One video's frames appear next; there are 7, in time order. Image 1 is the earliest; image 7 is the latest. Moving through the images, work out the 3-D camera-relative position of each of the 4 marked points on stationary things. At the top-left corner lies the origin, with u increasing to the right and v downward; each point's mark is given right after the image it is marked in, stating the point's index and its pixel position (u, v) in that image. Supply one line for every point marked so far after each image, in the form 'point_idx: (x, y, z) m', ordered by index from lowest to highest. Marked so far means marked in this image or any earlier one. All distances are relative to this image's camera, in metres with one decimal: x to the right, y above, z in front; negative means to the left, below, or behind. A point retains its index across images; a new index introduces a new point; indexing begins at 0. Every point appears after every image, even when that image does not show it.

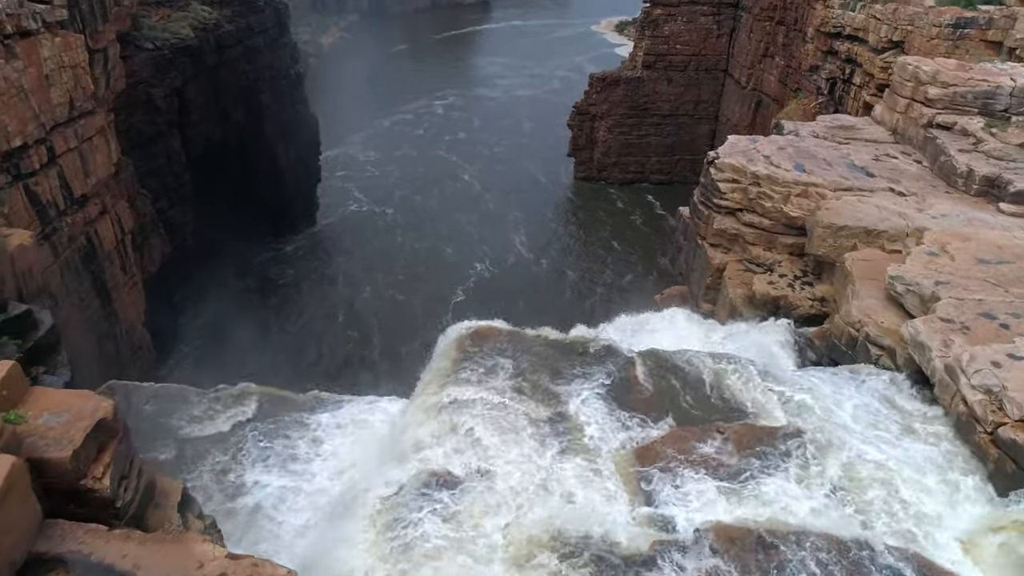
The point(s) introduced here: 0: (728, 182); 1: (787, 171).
0: (+4.0, +1.9, +14.6) m
1: (+5.0, +2.1, +14.3) m
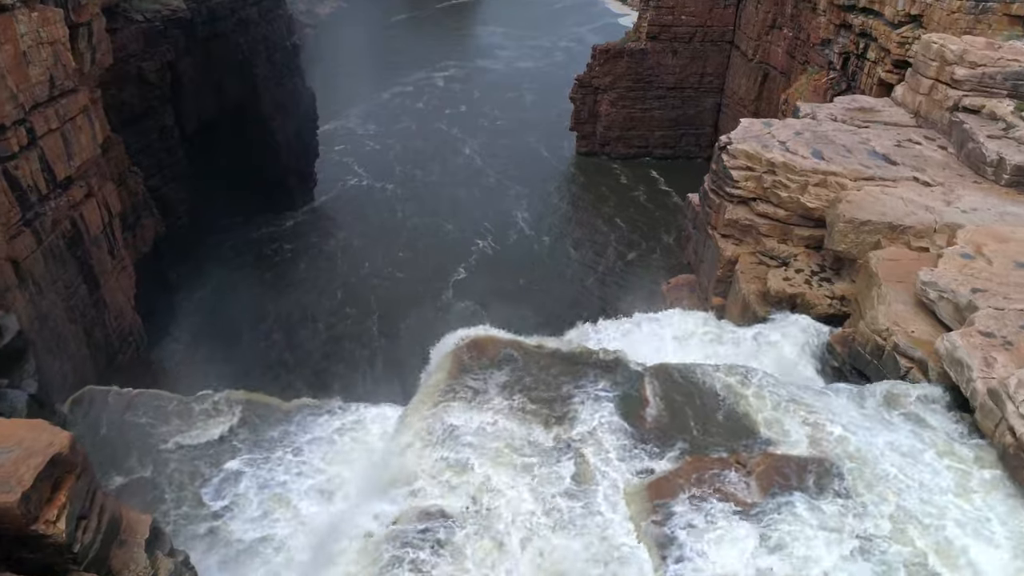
0: (+4.0, +2.0, +13.7) m
1: (+5.0, +2.2, +13.5) m
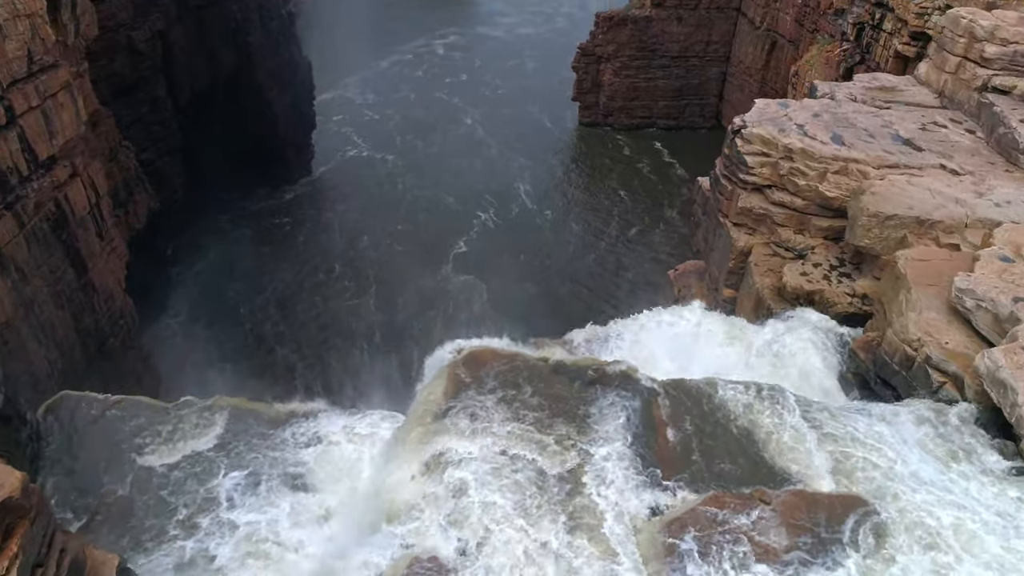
0: (+4.0, +2.1, +12.9) m
1: (+5.0, +2.3, +12.7) m
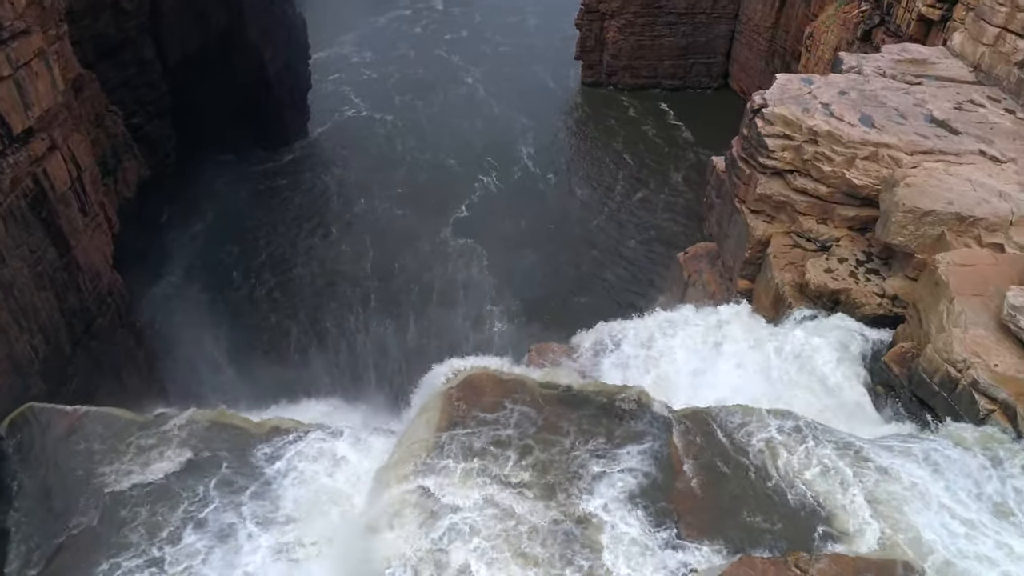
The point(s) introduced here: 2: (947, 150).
0: (+4.0, +2.2, +11.9) m
1: (+5.0, +2.4, +11.7) m
2: (+6.1, +1.9, +11.2) m
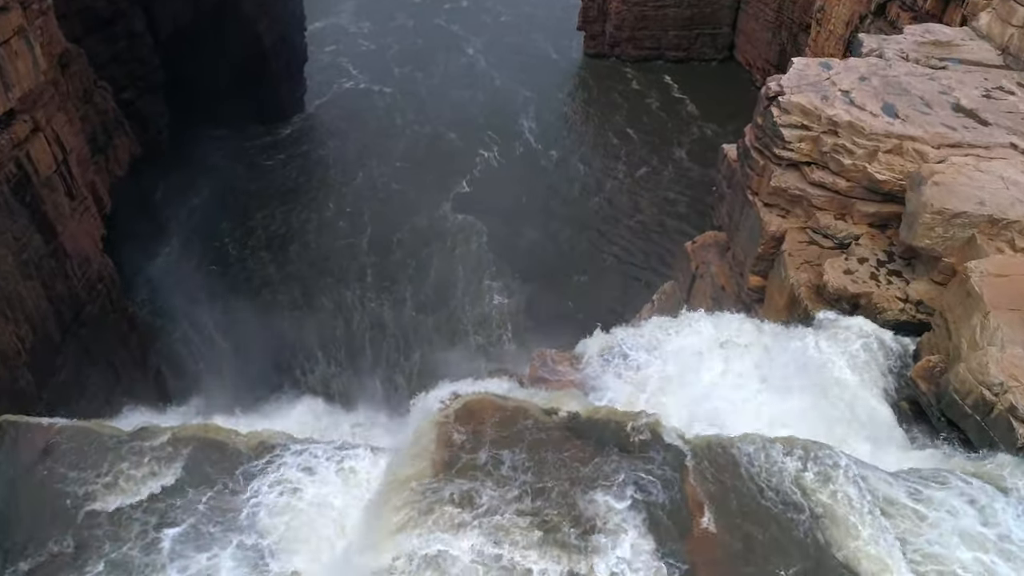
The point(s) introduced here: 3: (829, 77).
0: (+4.0, +2.2, +11.2) m
1: (+5.0, +2.4, +11.0) m
2: (+6.1, +1.9, +10.5) m
3: (+4.7, +3.1, +11.8) m
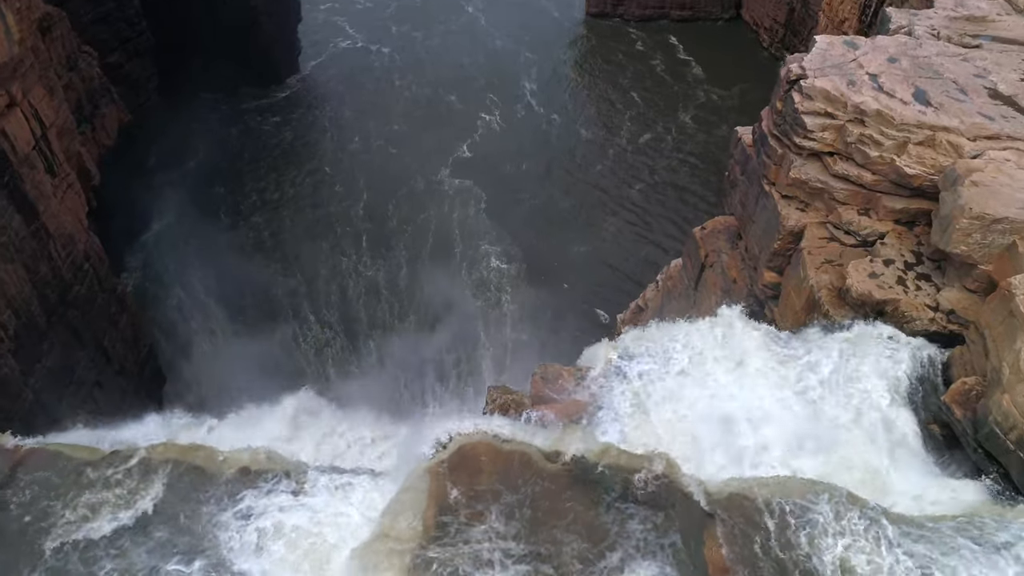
0: (+4.0, +2.2, +10.4) m
1: (+5.0, +2.3, +10.1) m
2: (+6.1, +1.9, +9.6) m
3: (+4.7, +3.1, +10.9) m
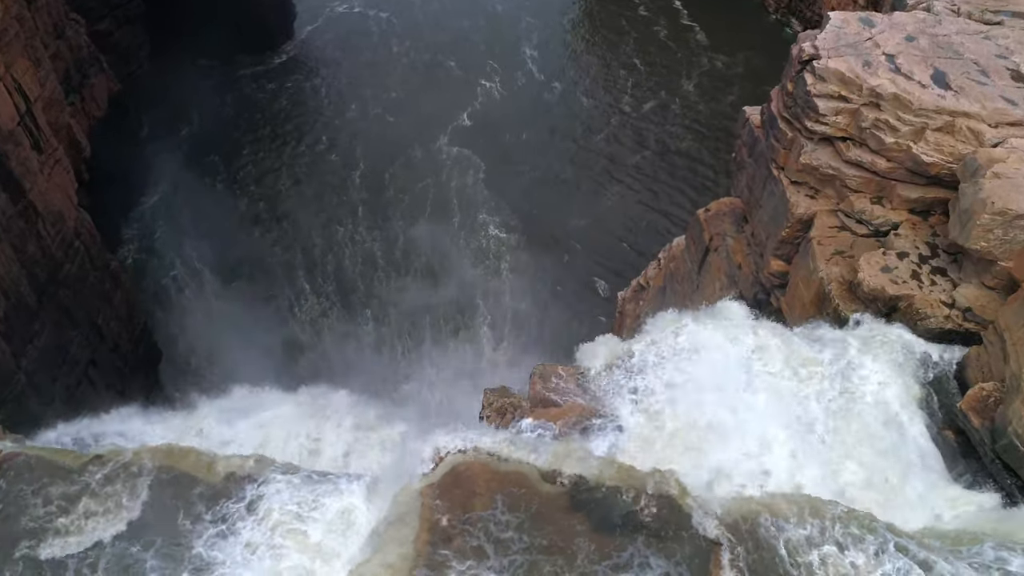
0: (+3.9, +2.3, +9.9) m
1: (+4.9, +2.4, +9.6) m
2: (+6.0, +1.9, +9.1) m
3: (+4.6, +3.3, +10.4) m
